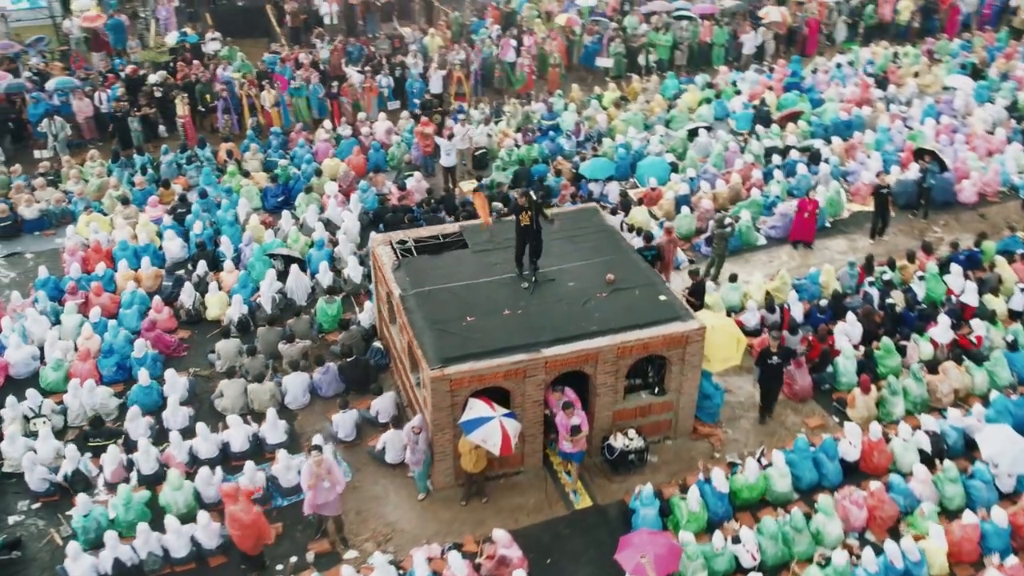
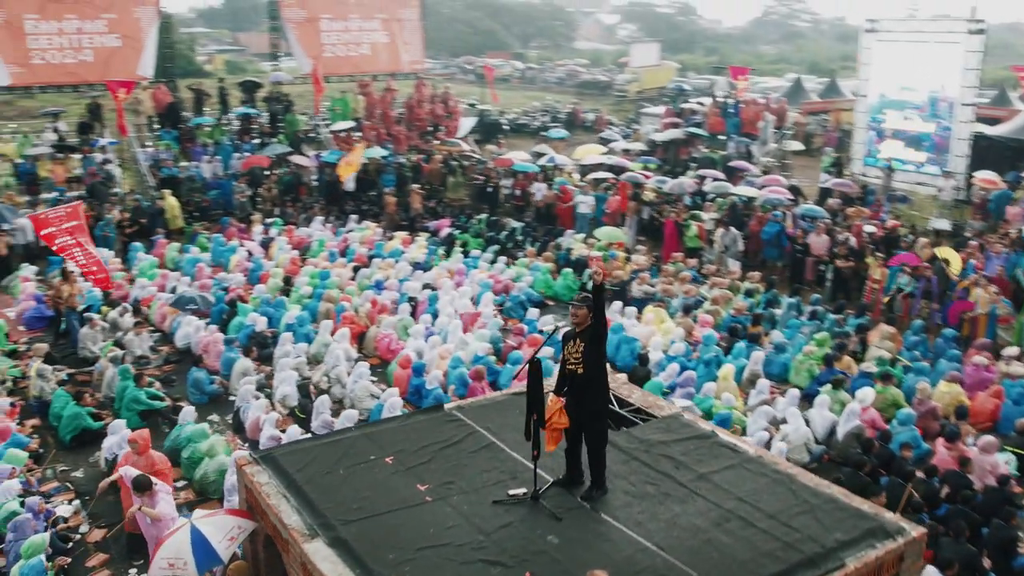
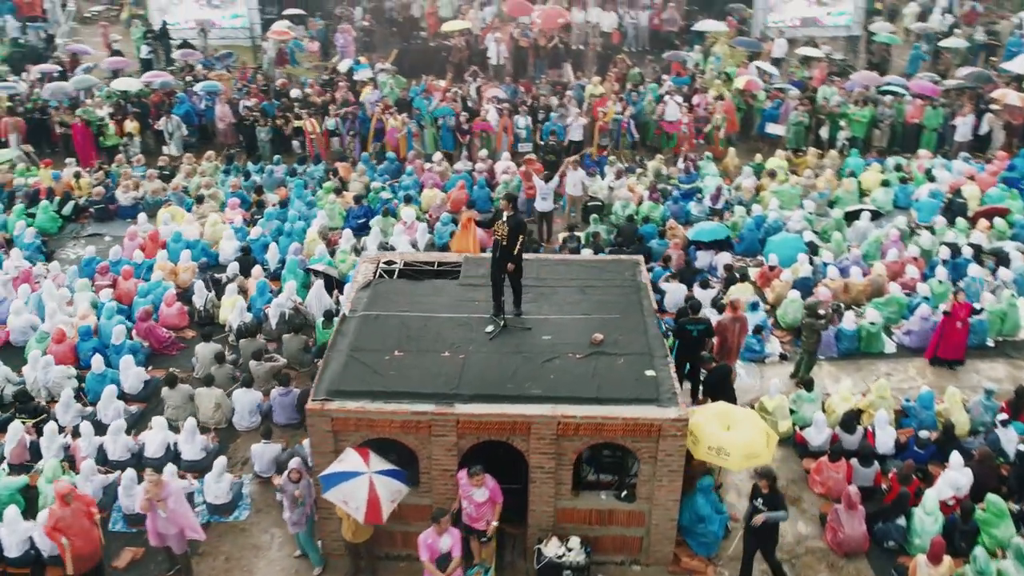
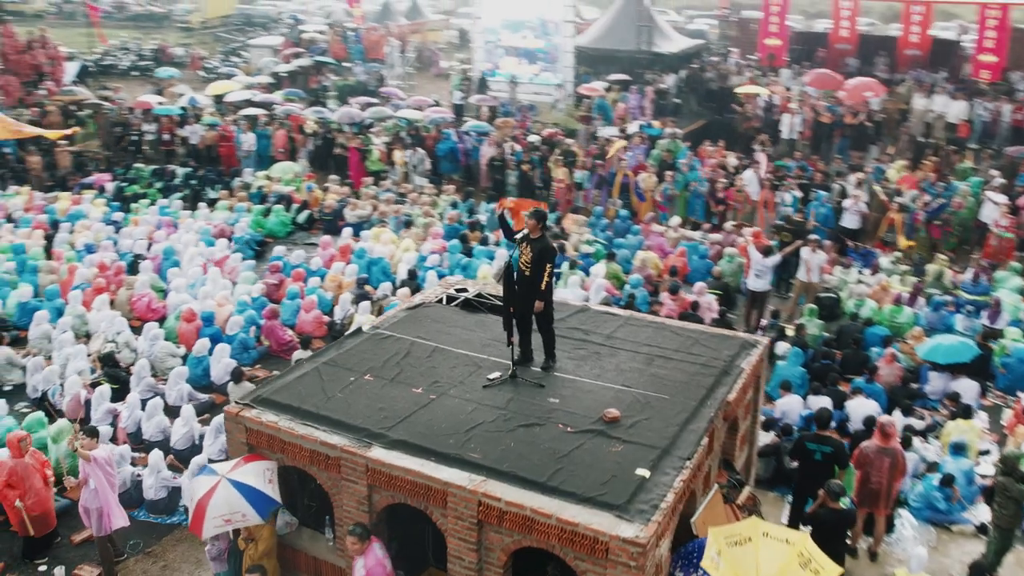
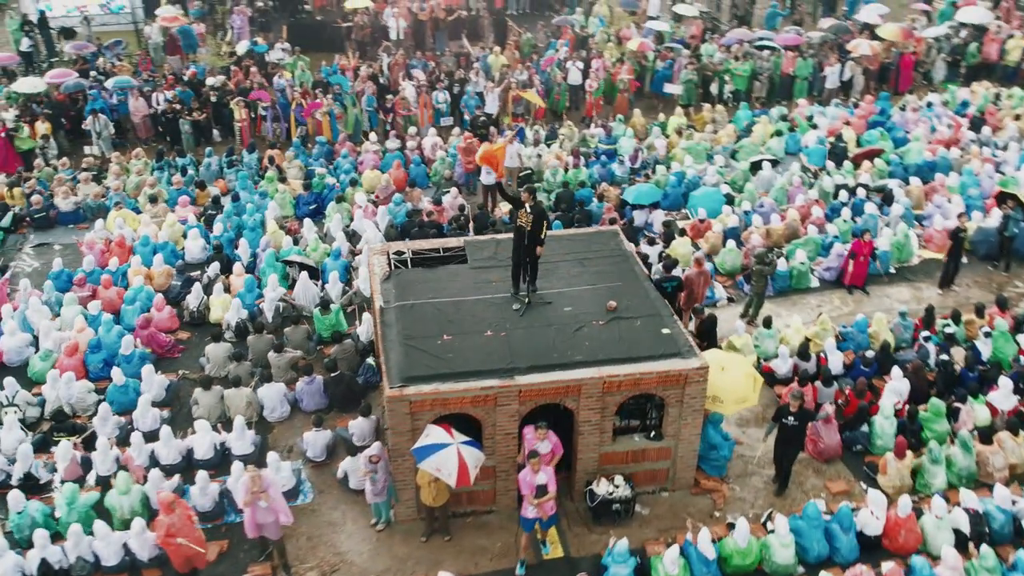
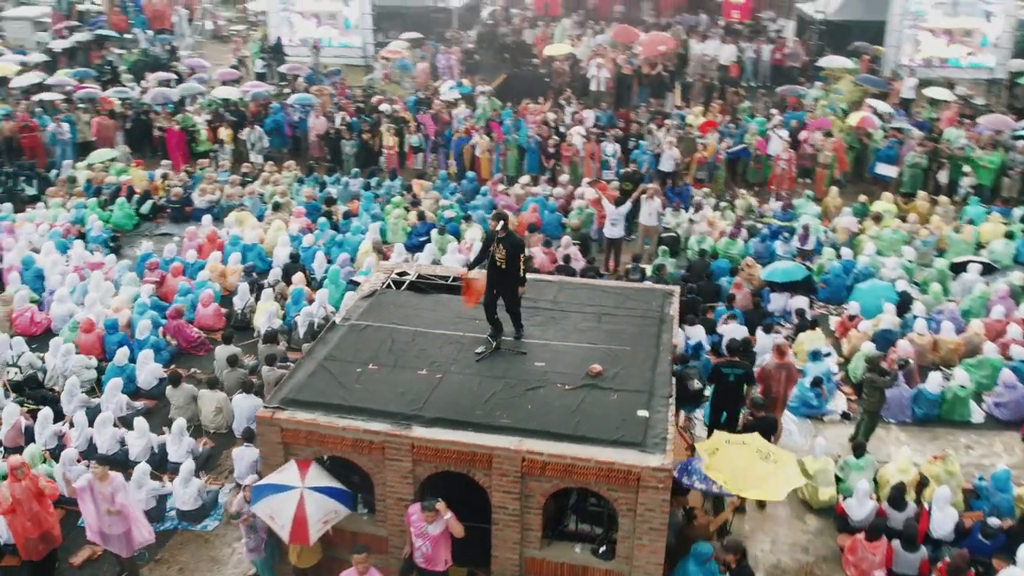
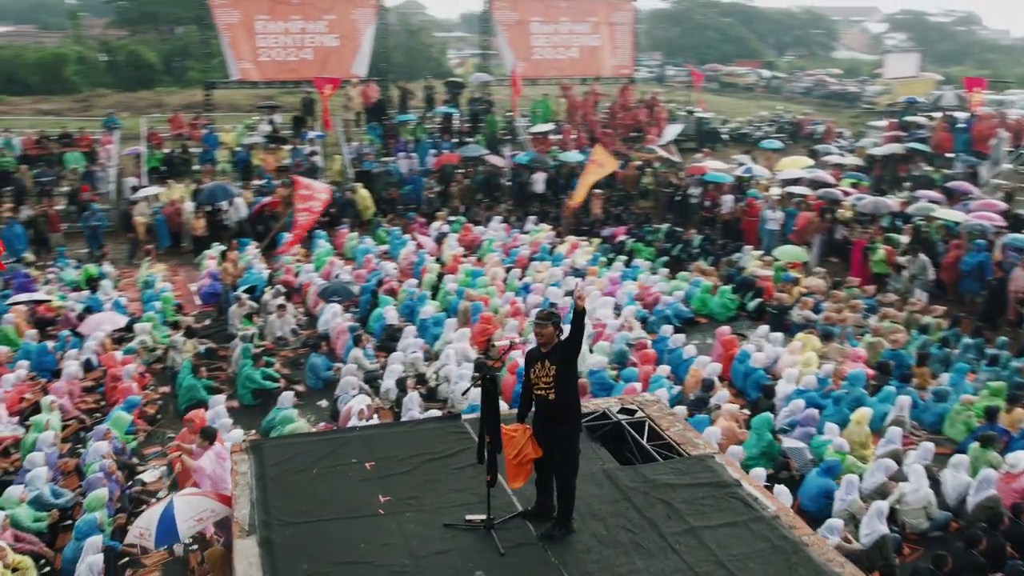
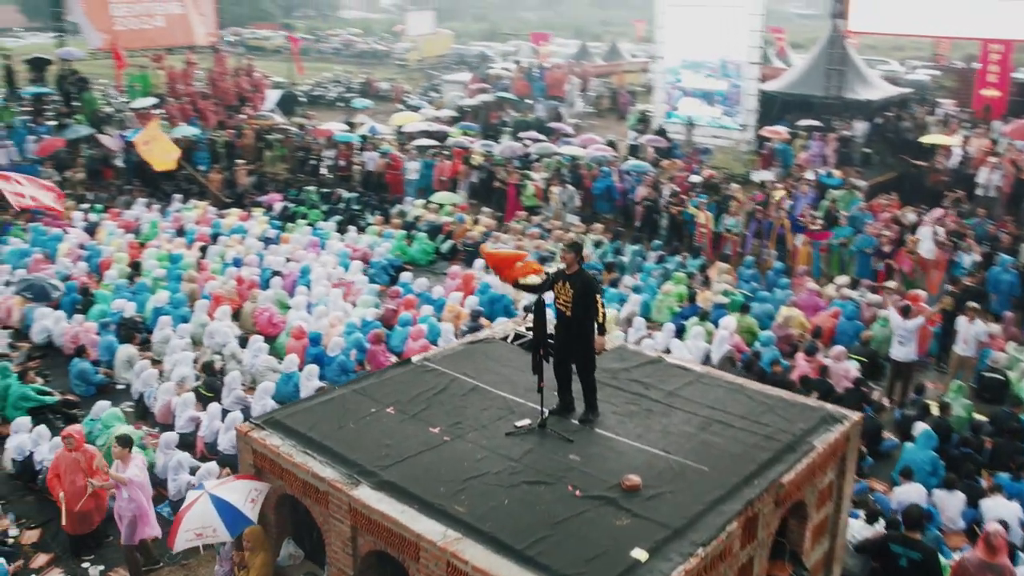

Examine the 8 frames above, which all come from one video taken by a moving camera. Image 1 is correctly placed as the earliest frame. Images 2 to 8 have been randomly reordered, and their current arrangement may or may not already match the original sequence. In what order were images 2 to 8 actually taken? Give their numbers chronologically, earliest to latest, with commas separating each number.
5, 3, 6, 4, 8, 2, 7
